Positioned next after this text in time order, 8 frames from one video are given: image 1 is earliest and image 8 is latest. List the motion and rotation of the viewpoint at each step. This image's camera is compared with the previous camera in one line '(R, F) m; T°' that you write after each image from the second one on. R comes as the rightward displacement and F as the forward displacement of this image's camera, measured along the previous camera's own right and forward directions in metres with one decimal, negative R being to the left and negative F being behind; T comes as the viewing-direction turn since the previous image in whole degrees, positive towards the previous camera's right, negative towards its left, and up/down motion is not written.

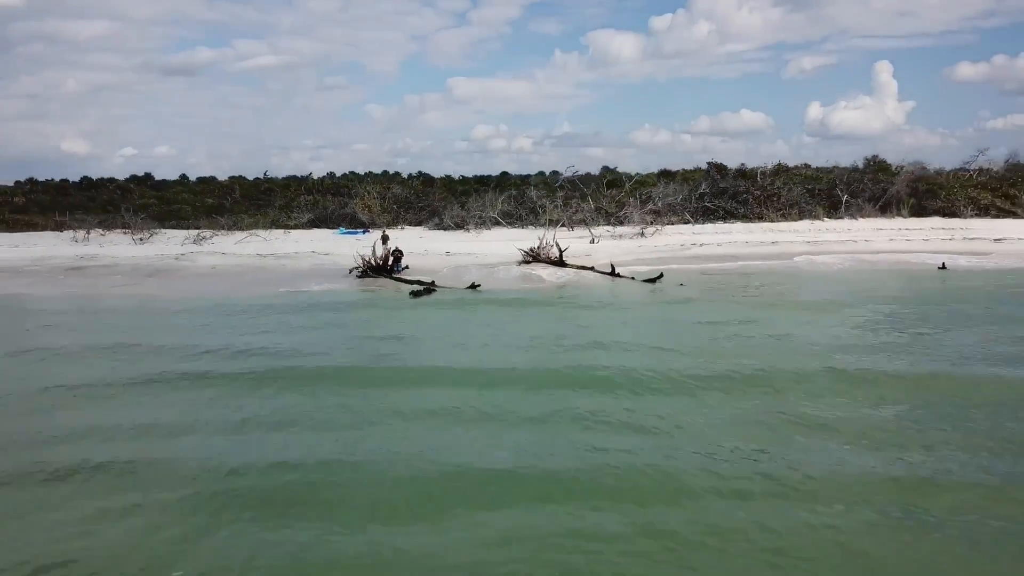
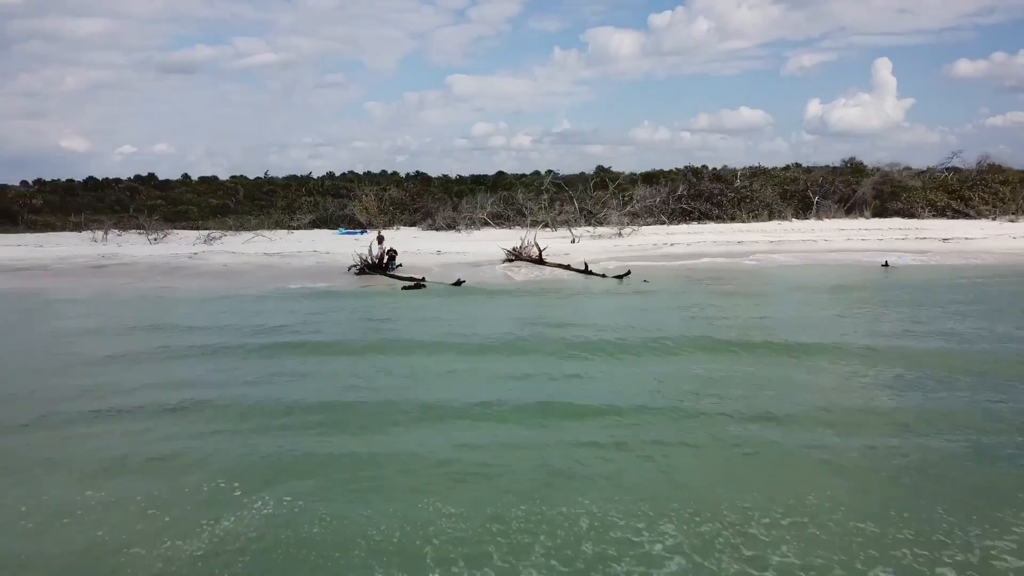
(+0.2, -0.8) m; 0°
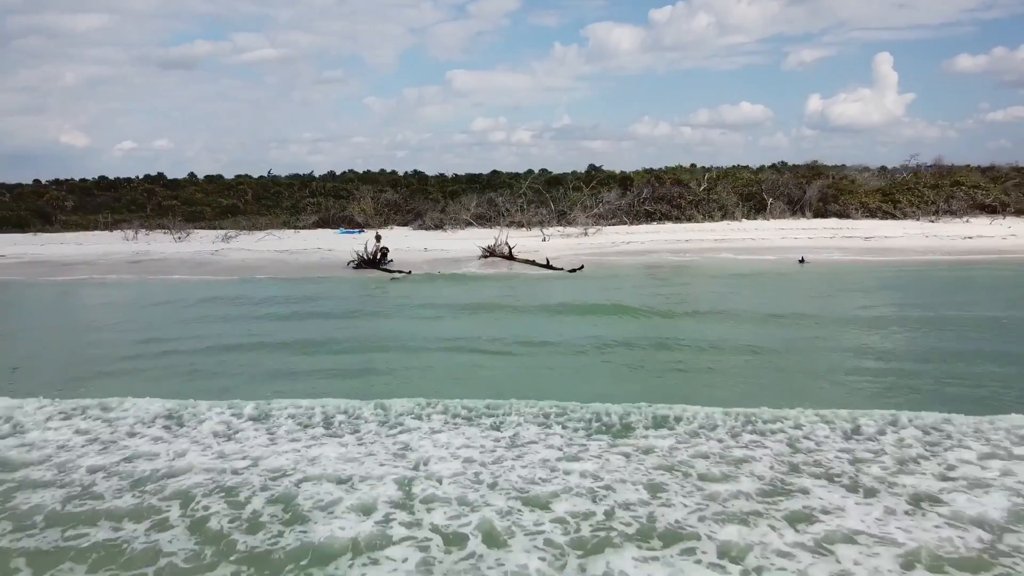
(+0.3, -1.6) m; 0°
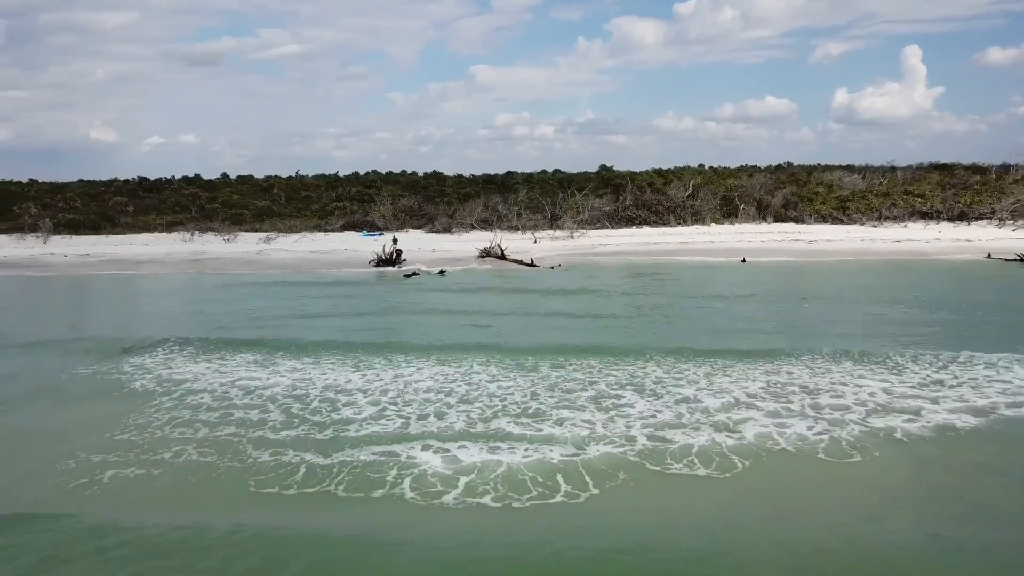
(+0.5, -2.2) m; -2°
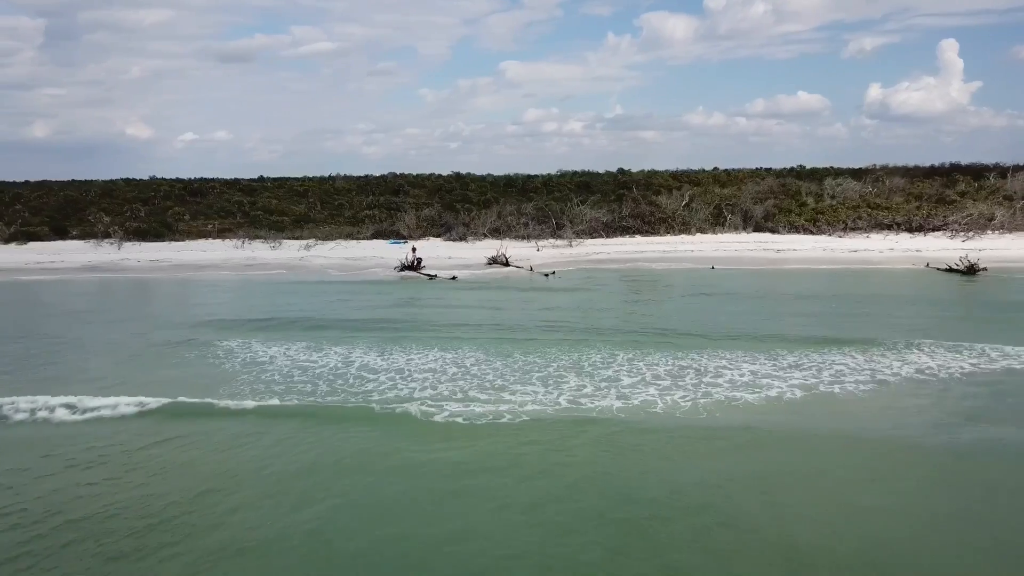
(+0.5, -2.1) m; -2°
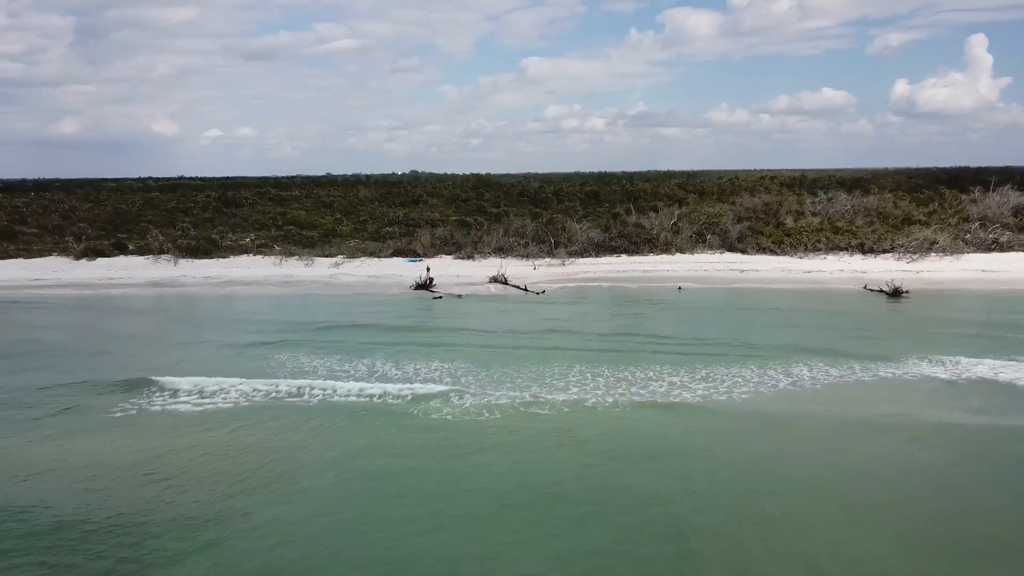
(+0.5, -2.5) m; -1°
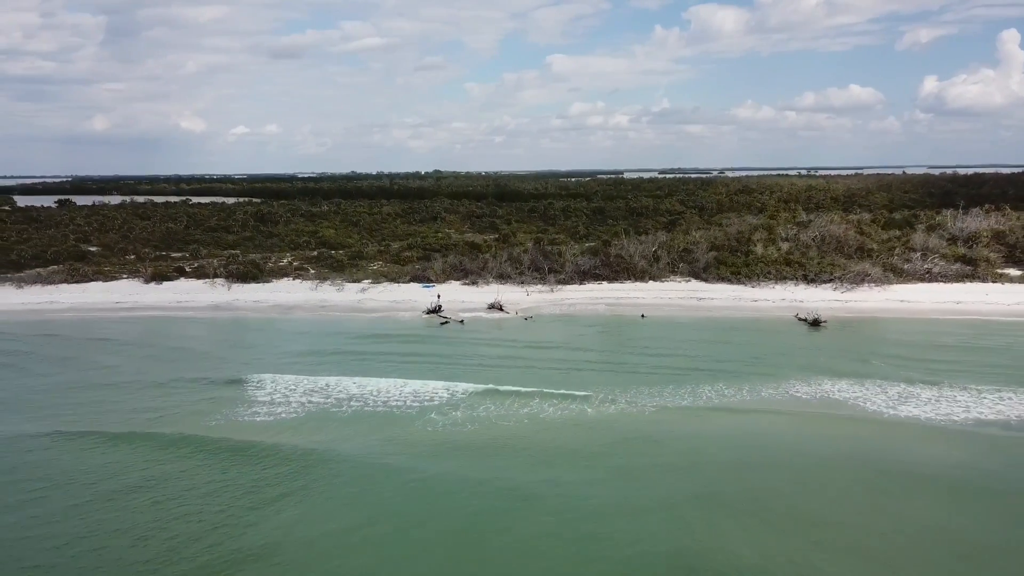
(+0.7, -3.6) m; -2°
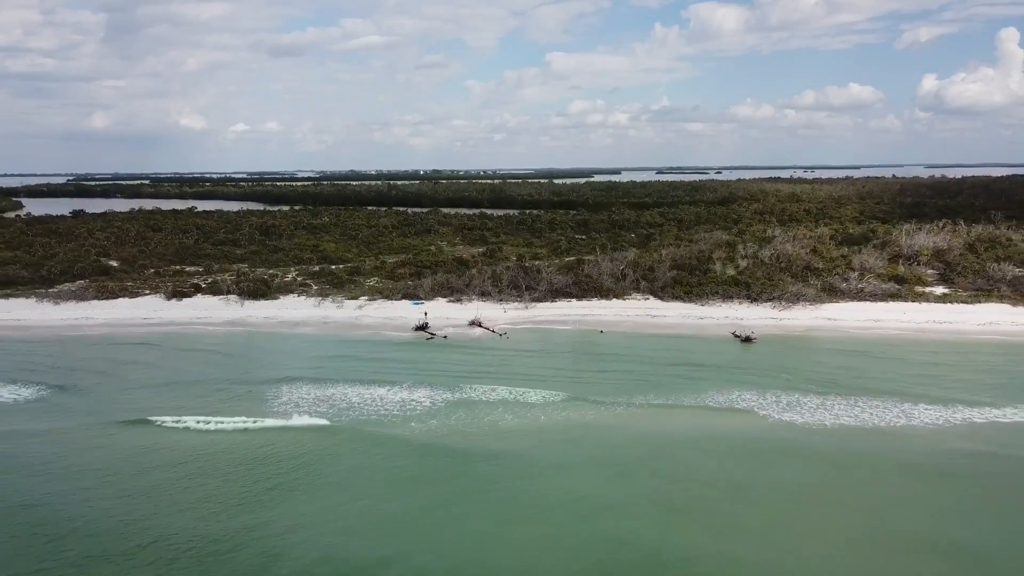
(+0.7, -3.0) m; 0°
